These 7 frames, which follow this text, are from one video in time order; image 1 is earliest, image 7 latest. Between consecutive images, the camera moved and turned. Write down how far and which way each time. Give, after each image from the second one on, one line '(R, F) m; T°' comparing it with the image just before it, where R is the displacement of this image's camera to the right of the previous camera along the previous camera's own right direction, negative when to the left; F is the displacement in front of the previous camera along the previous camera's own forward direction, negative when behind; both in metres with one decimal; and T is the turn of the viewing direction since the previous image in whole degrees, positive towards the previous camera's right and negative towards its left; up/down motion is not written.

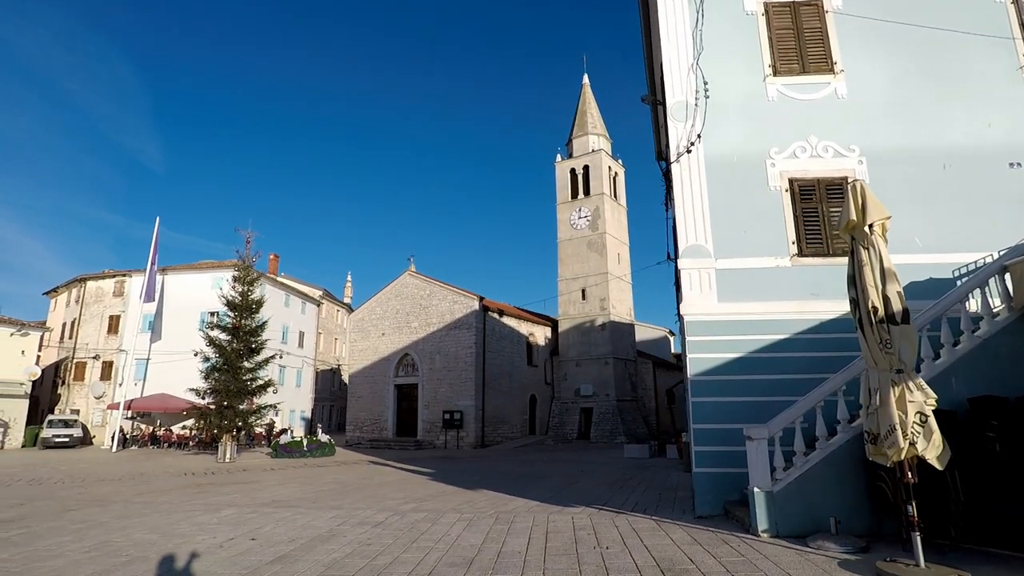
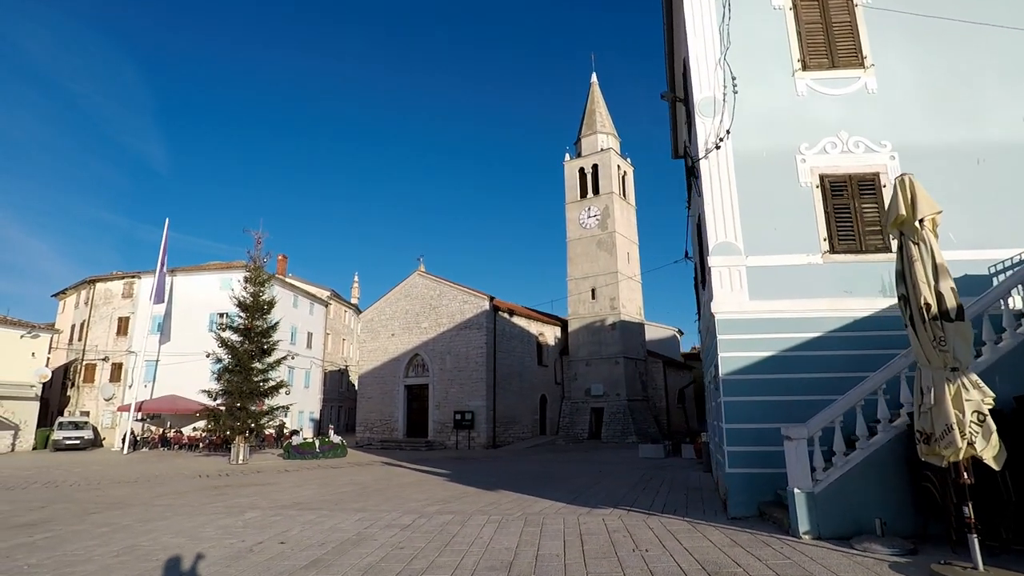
(-0.3, +0.1) m; 0°
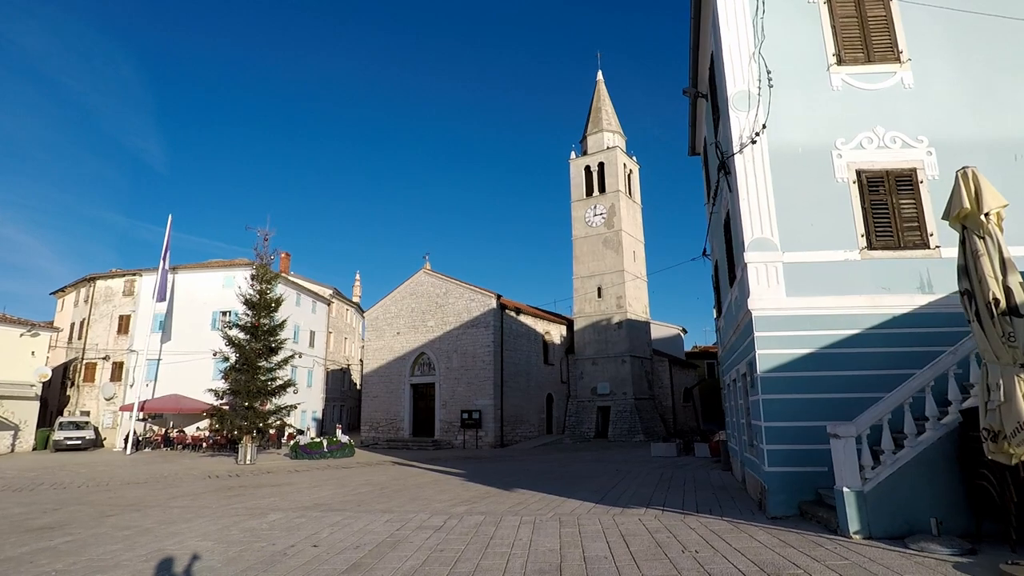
(-0.5, +0.1) m; 0°
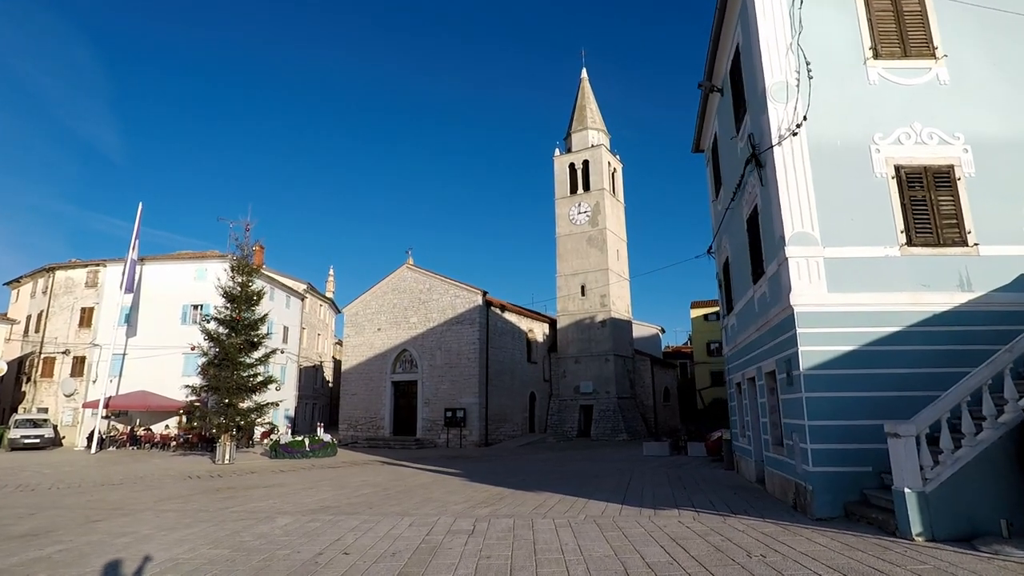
(-0.9, +0.4) m; +3°
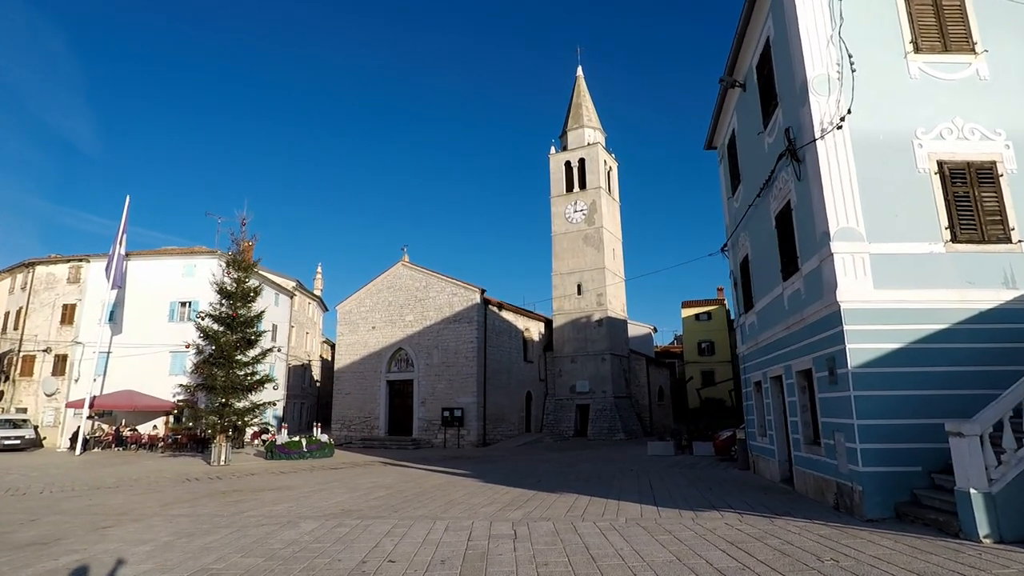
(-0.7, +0.3) m; +2°
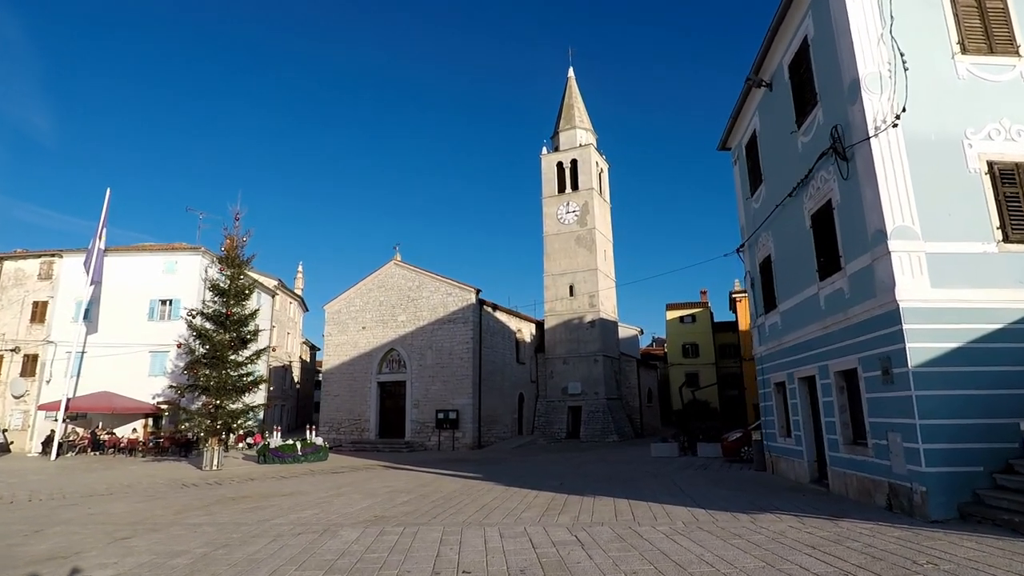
(-1.1, +0.3) m; +3°
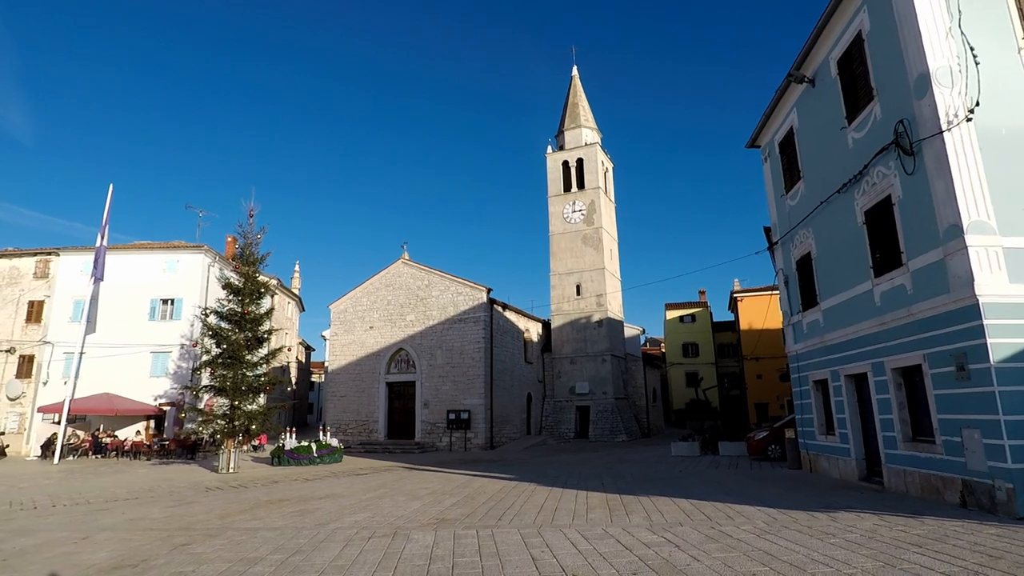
(-1.1, +0.2) m; +1°
